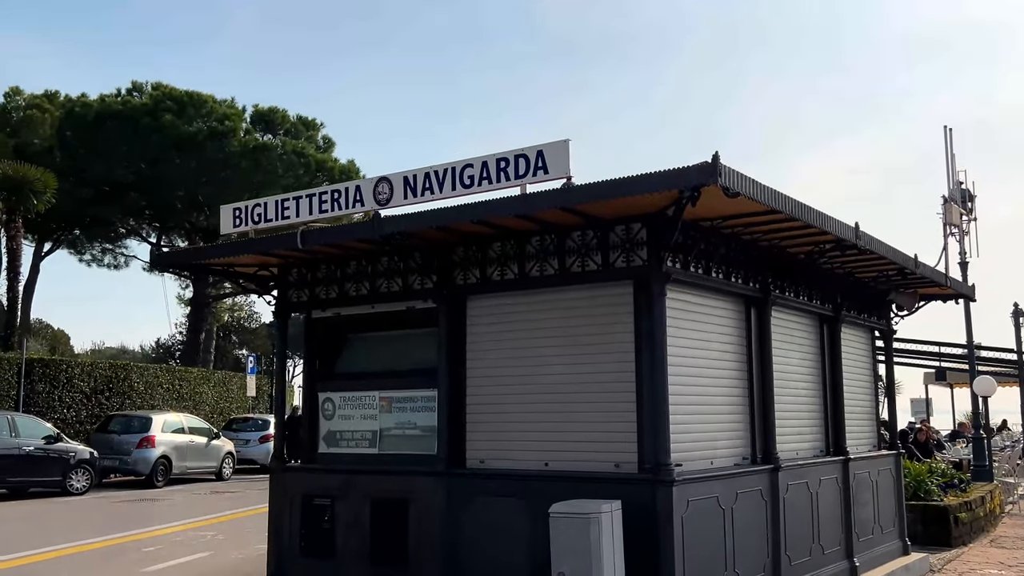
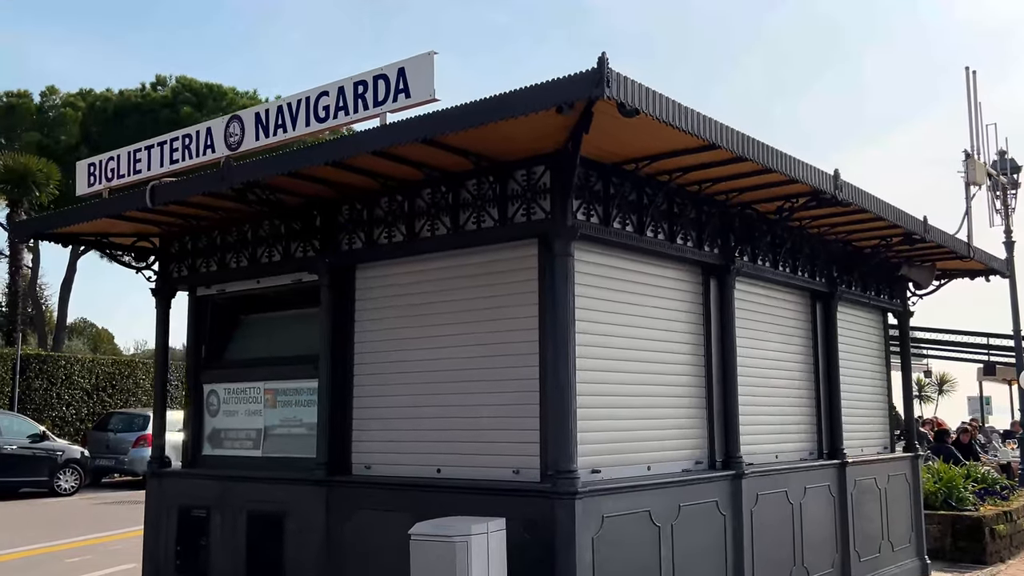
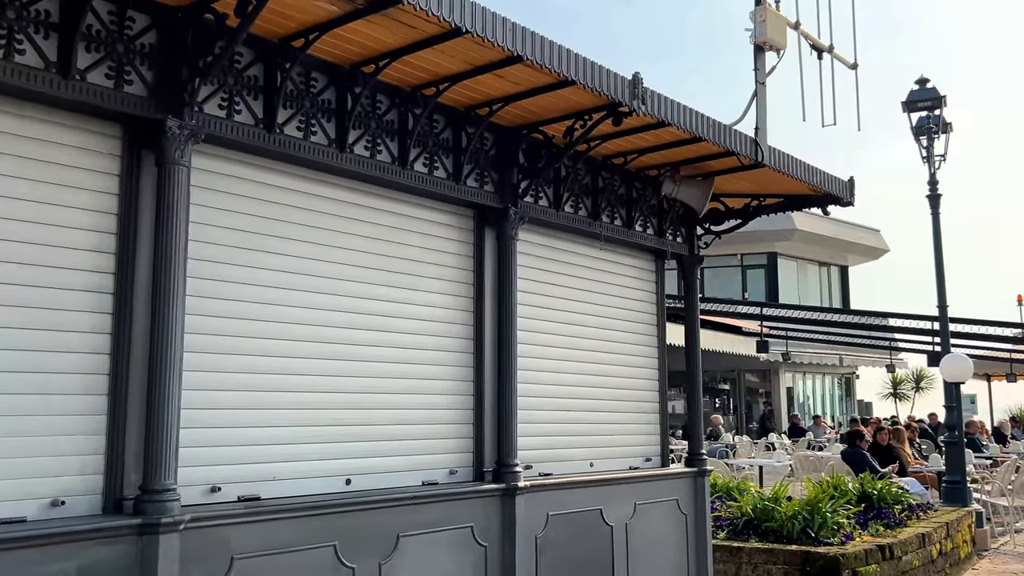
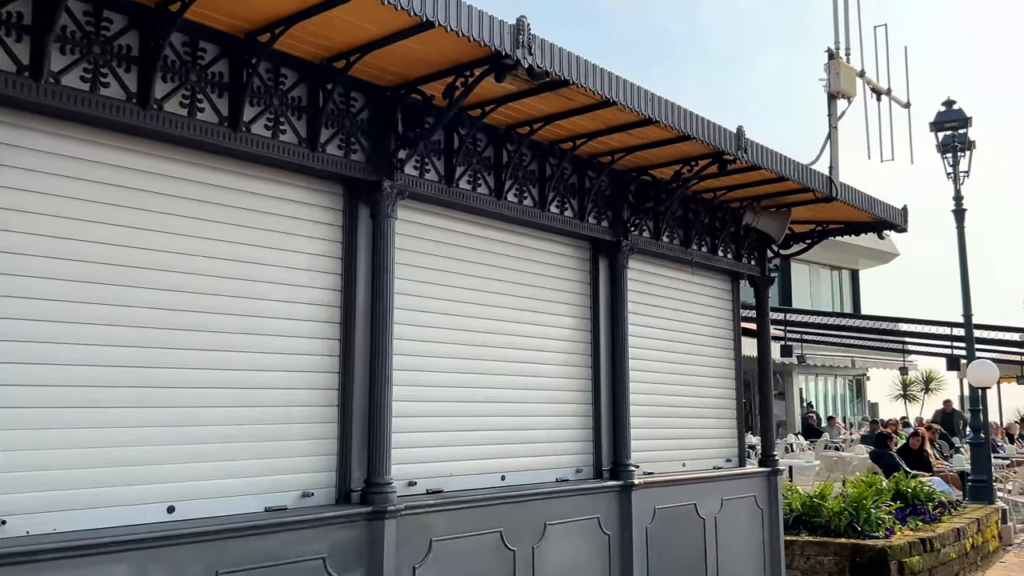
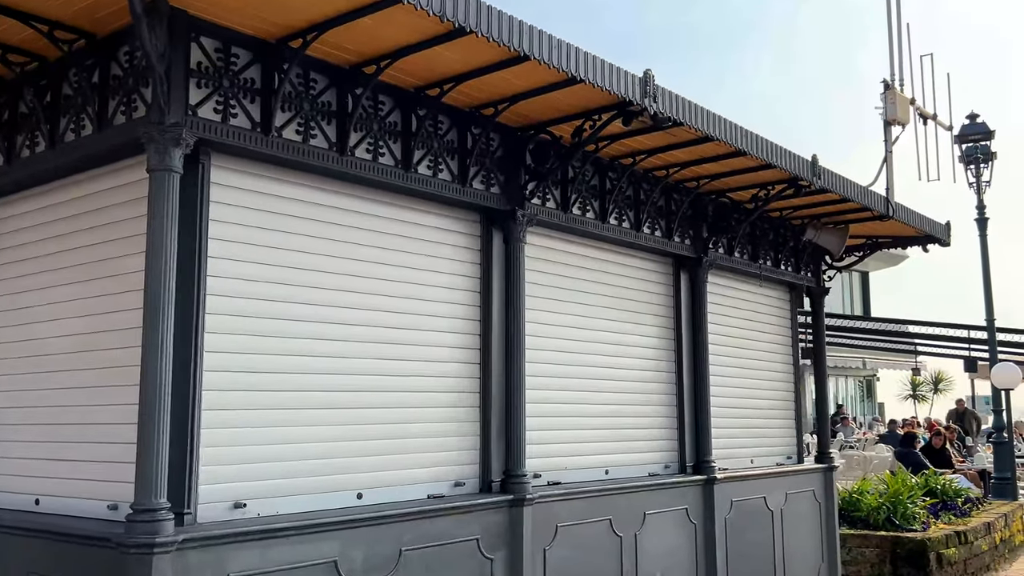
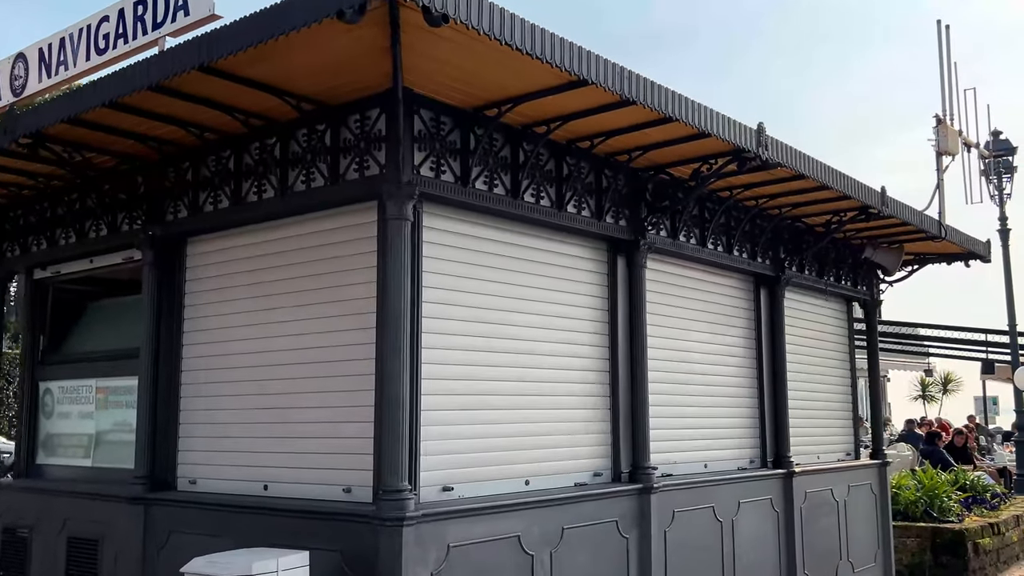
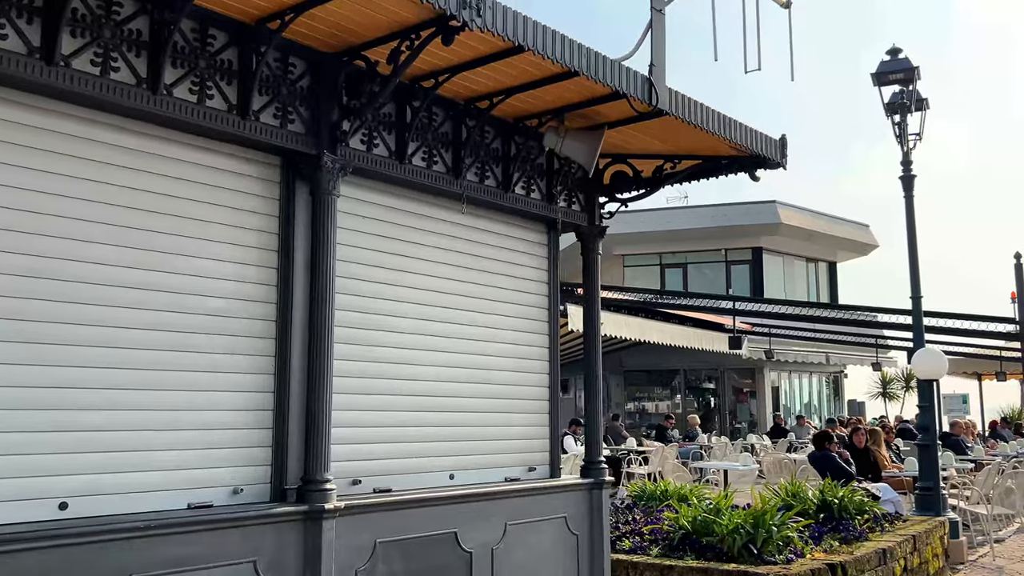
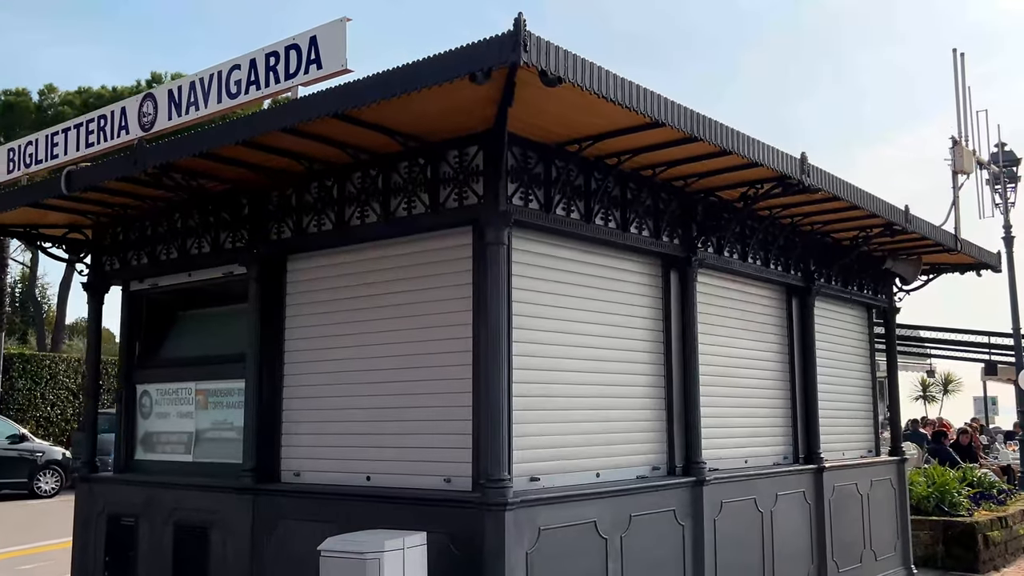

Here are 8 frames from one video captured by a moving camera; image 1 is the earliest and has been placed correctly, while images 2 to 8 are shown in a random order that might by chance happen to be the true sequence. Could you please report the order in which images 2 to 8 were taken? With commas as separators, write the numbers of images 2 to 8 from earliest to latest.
2, 8, 6, 5, 4, 3, 7
